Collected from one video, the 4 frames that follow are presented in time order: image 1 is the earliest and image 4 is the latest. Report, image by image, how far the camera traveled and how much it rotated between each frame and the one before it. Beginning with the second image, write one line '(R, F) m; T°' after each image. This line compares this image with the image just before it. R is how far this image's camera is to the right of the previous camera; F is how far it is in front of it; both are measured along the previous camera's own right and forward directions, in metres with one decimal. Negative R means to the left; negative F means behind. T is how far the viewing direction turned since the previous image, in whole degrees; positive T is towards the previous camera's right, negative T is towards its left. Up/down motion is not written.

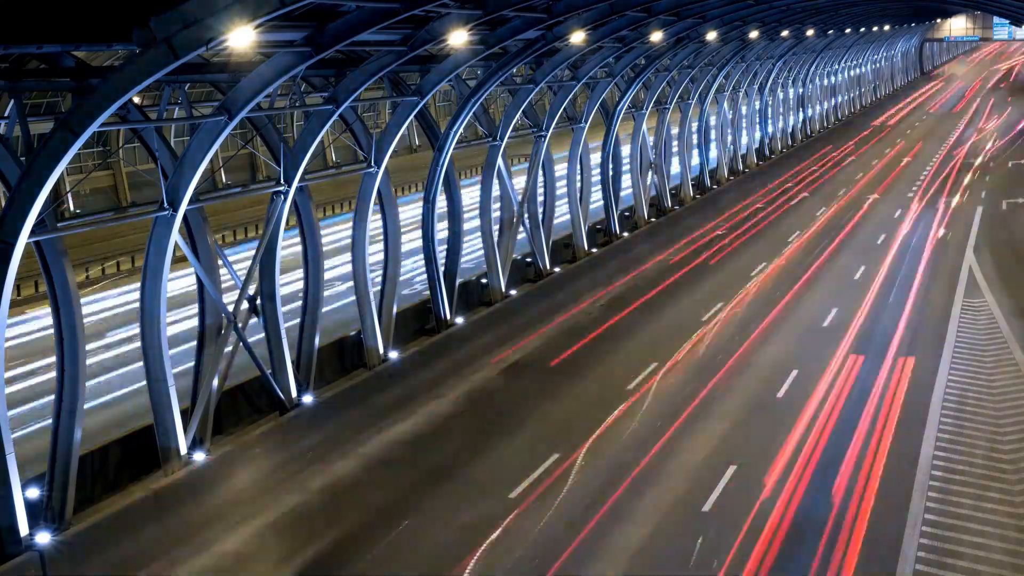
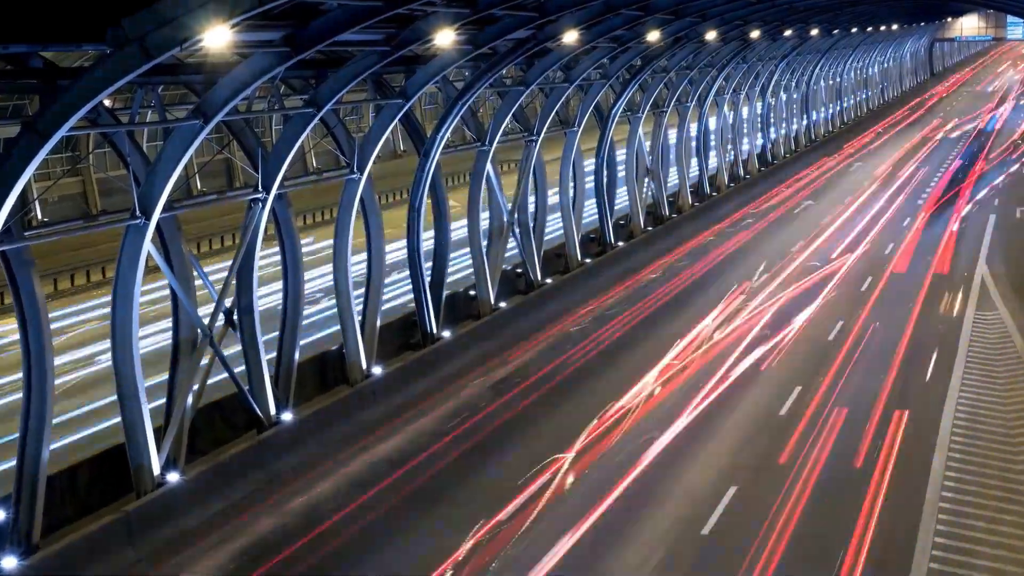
(+0.2, +0.8) m; 0°
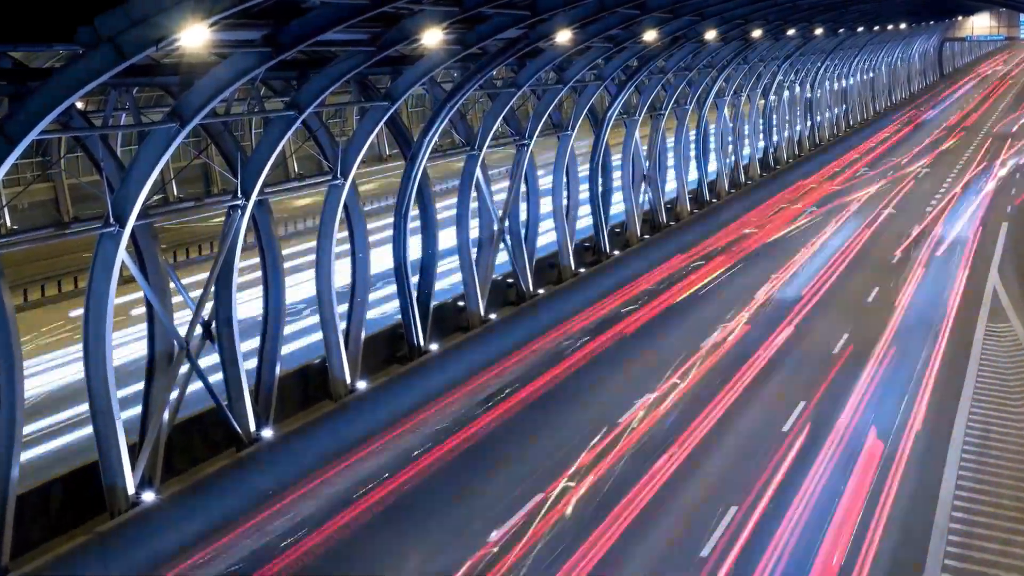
(+0.1, +0.7) m; 0°
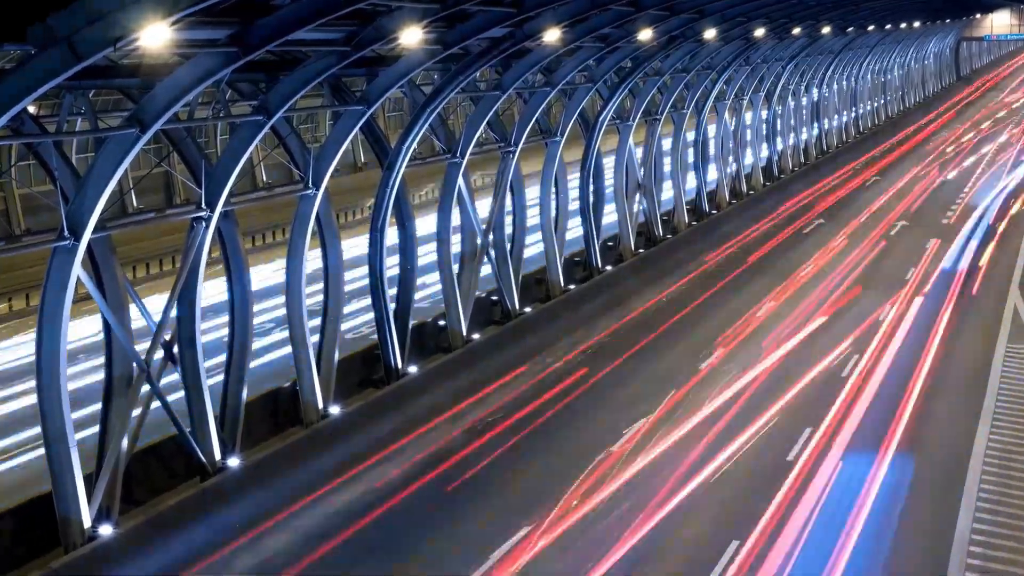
(+0.2, +1.1) m; 0°
